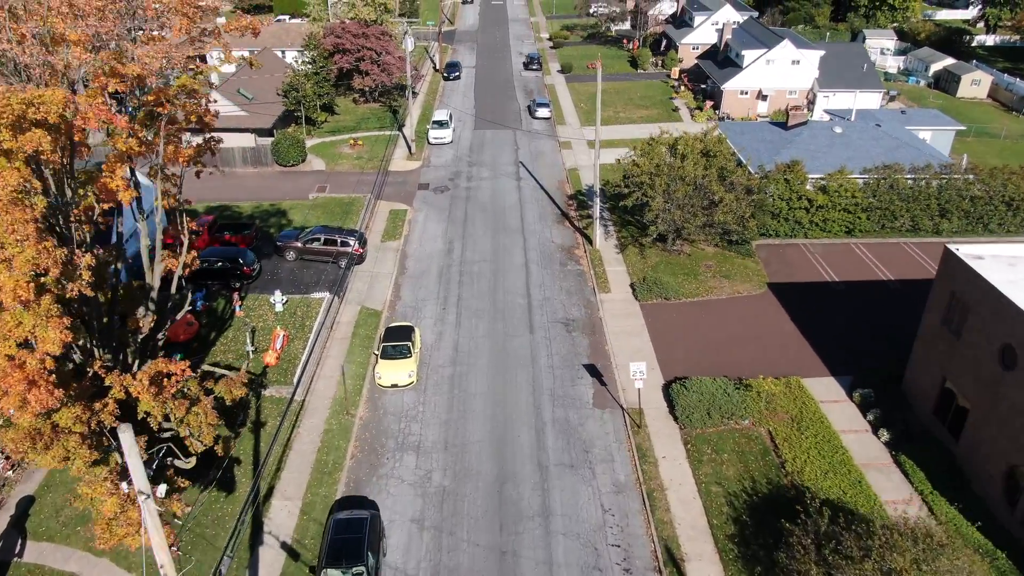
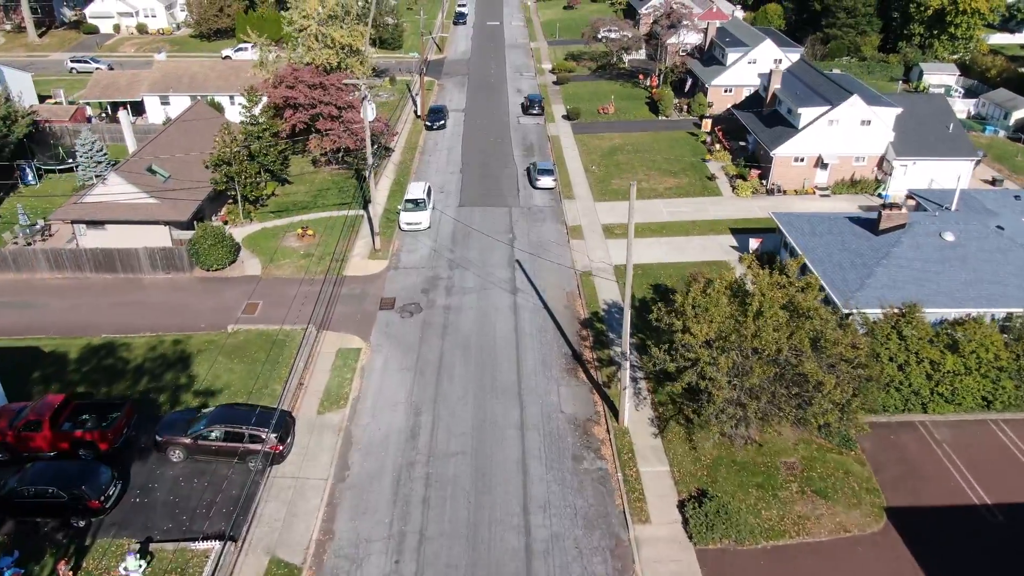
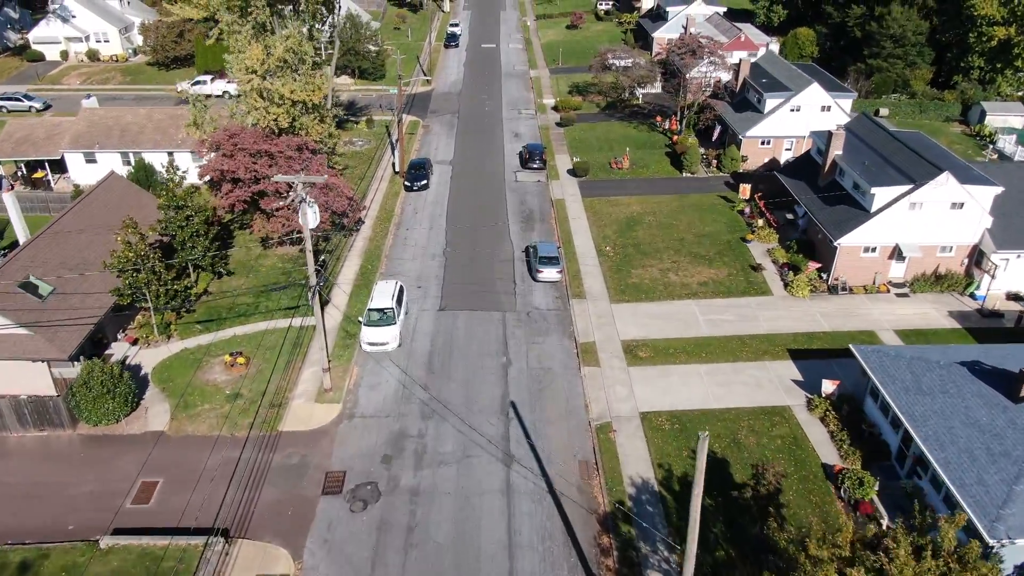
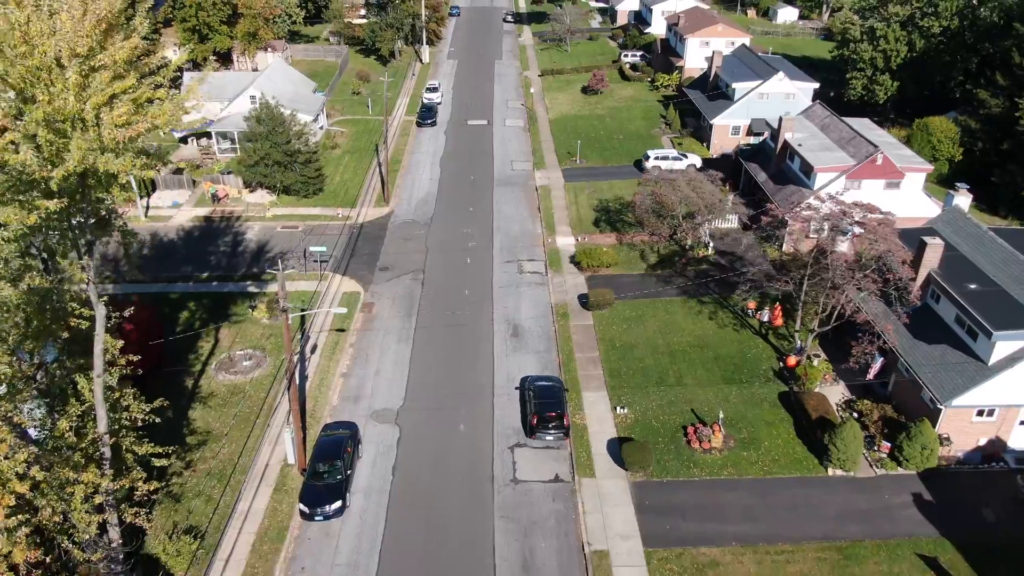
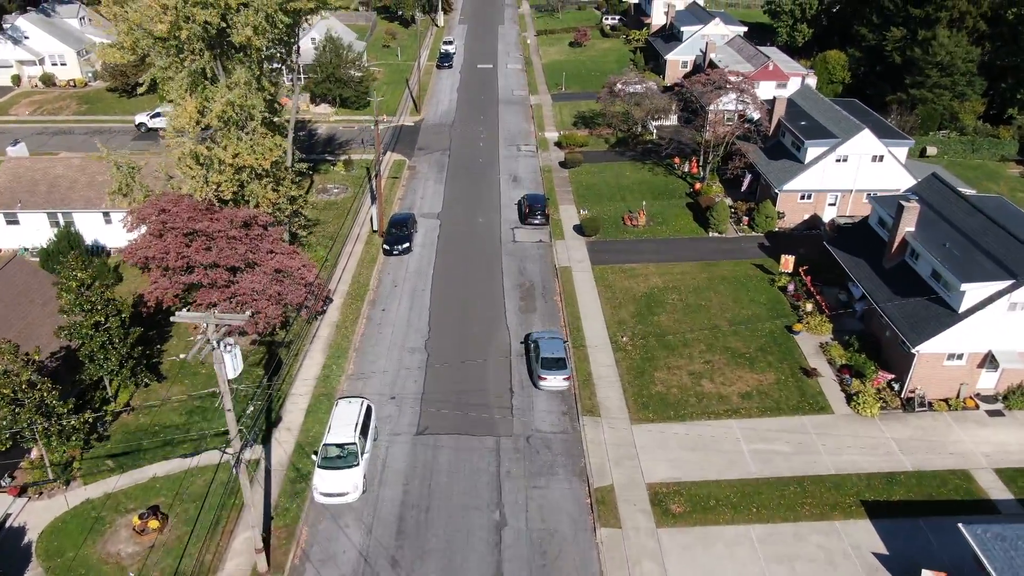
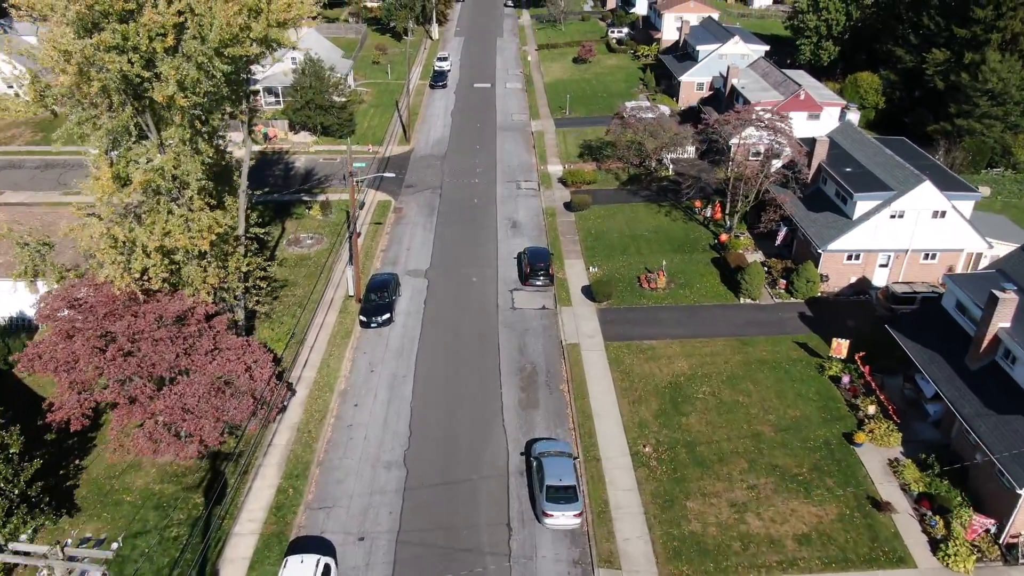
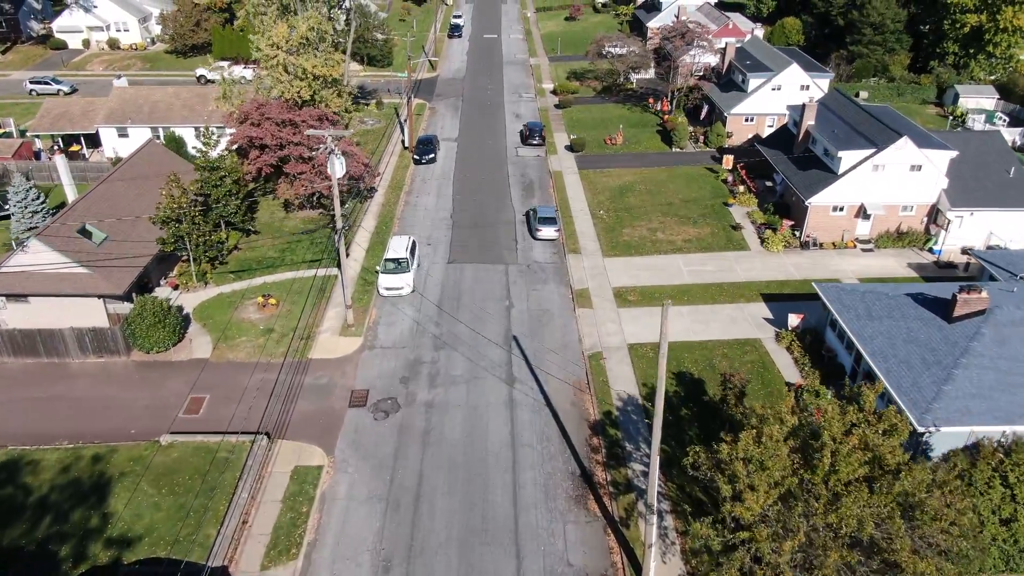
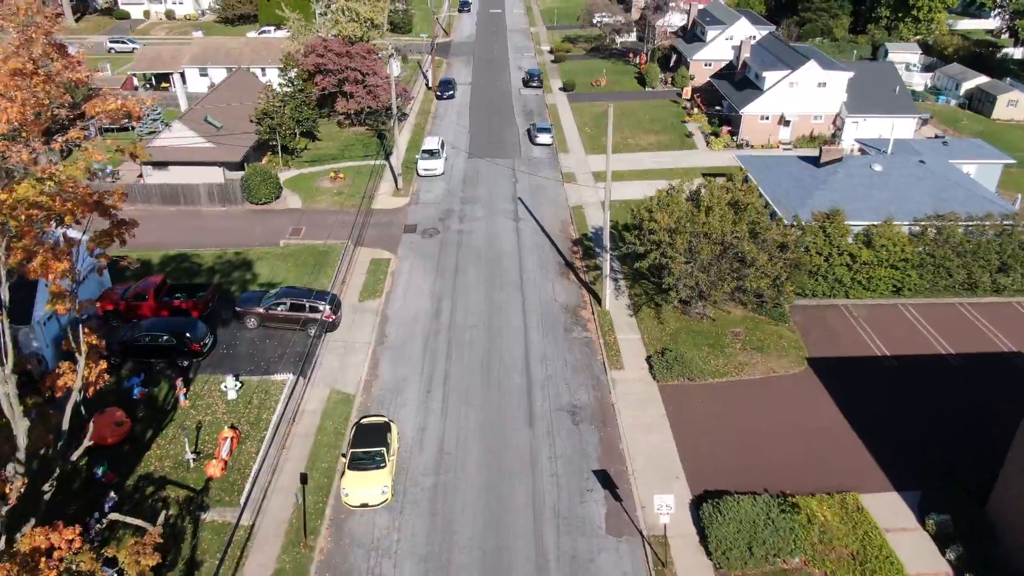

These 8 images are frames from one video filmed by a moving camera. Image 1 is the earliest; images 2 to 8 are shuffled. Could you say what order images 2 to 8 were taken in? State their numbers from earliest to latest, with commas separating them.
8, 2, 7, 3, 5, 6, 4
